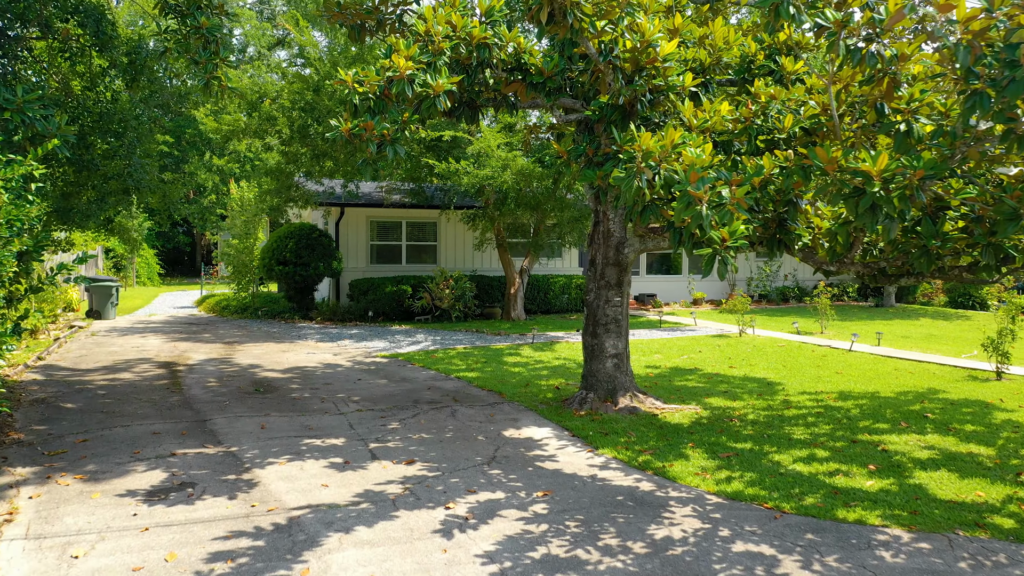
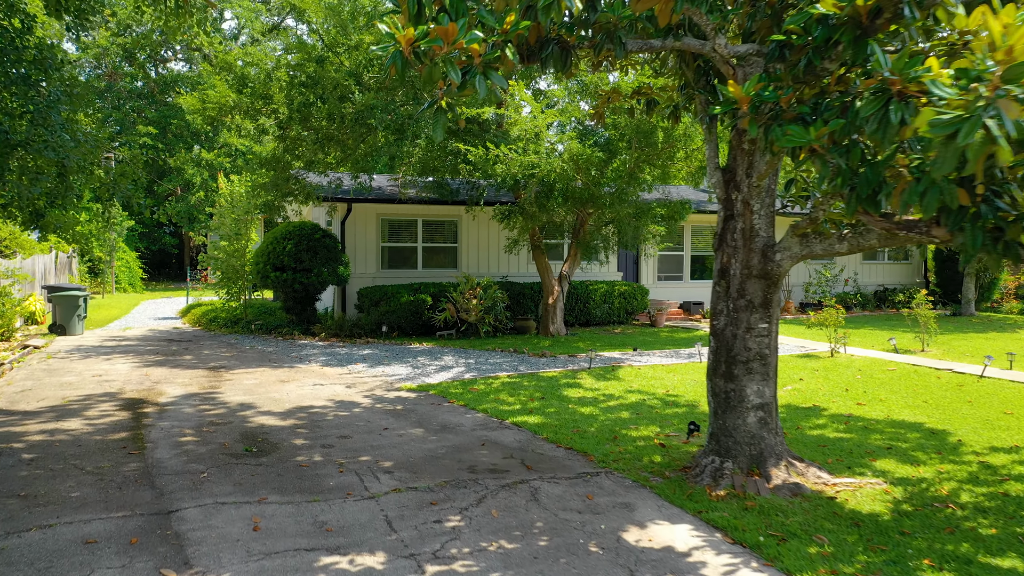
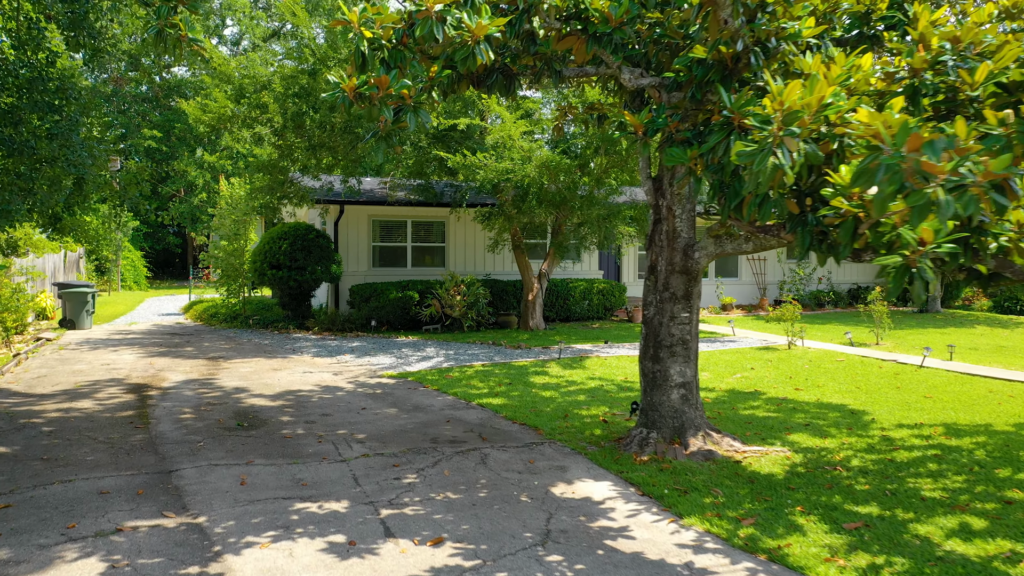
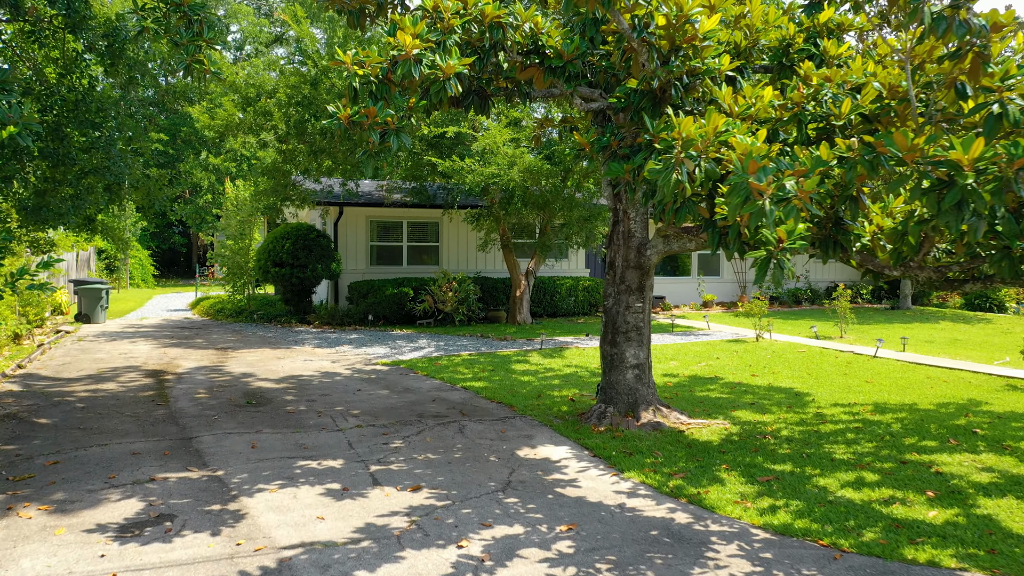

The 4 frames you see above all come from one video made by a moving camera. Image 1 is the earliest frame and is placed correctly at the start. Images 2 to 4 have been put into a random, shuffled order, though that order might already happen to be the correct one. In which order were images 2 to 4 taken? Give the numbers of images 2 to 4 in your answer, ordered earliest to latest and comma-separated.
4, 3, 2
